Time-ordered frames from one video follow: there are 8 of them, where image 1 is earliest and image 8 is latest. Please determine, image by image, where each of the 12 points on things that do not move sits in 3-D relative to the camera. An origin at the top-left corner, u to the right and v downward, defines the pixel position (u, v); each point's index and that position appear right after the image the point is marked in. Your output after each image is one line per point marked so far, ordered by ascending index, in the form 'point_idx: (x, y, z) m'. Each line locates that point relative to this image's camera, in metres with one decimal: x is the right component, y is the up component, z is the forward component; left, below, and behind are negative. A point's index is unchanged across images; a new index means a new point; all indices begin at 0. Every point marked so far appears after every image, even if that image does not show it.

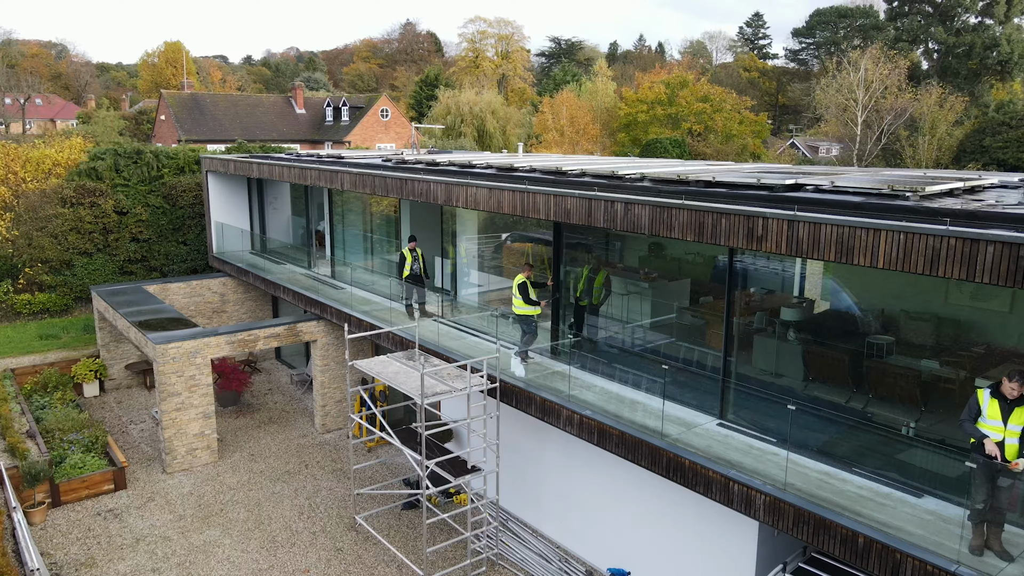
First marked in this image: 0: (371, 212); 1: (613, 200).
0: (-3.0, +1.6, +15.6) m
1: (+1.1, +0.9, +7.5) m
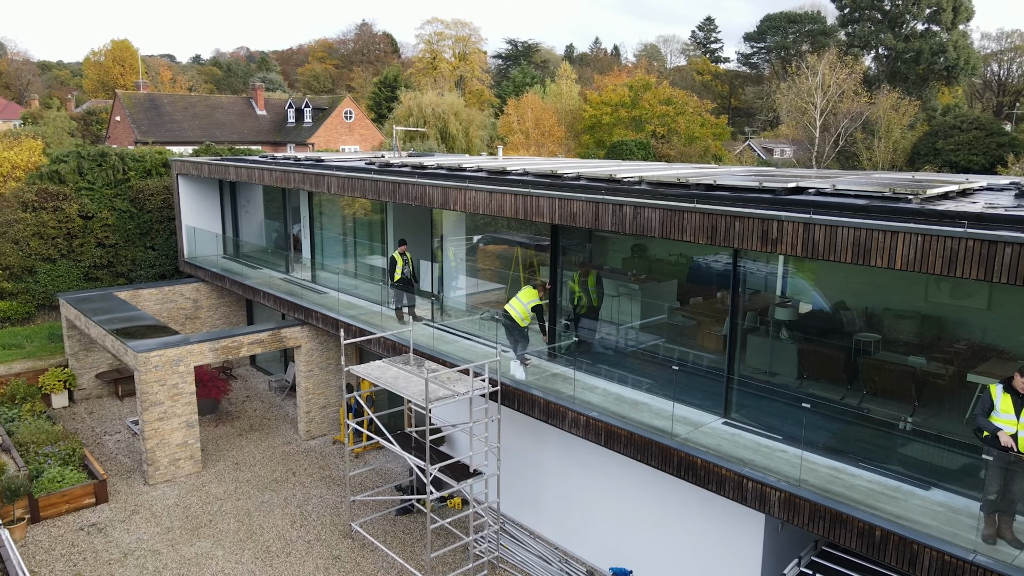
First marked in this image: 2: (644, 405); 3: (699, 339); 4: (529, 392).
0: (-3.4, +1.6, +15.4) m
1: (+1.2, +0.9, +7.6) m
2: (+1.5, -1.3, +8.4) m
3: (+2.3, -0.7, +9.7) m
4: (+0.2, -1.3, +9.4) m
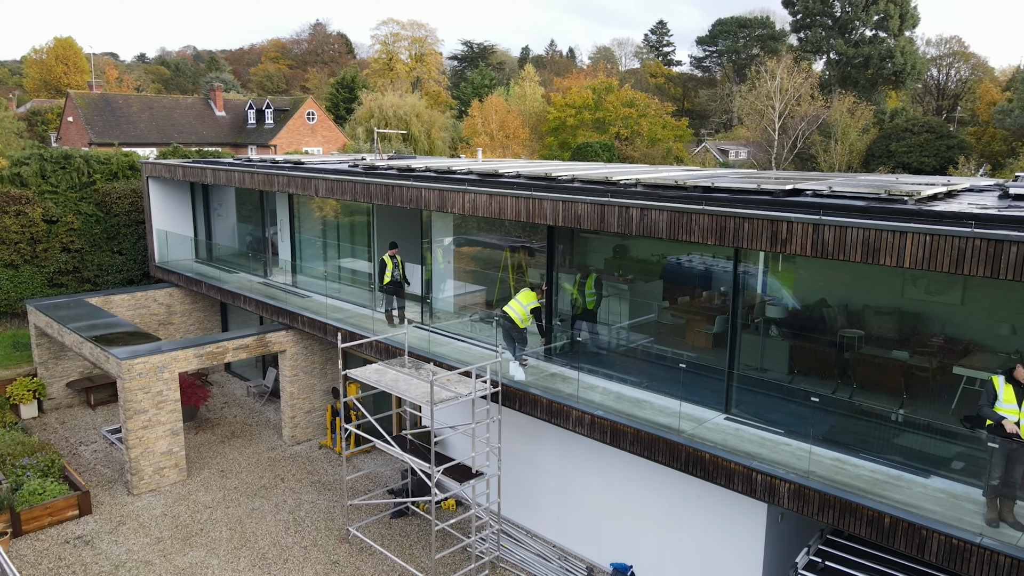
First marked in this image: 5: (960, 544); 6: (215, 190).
0: (-3.8, +1.5, +15.3) m
1: (+1.2, +0.9, +7.8) m
2: (+1.6, -1.3, +8.6) m
3: (+2.3, -0.6, +9.9) m
4: (+0.3, -1.3, +9.5) m
5: (+3.7, -2.1, +6.0) m
6: (-7.3, +2.4, +17.9) m
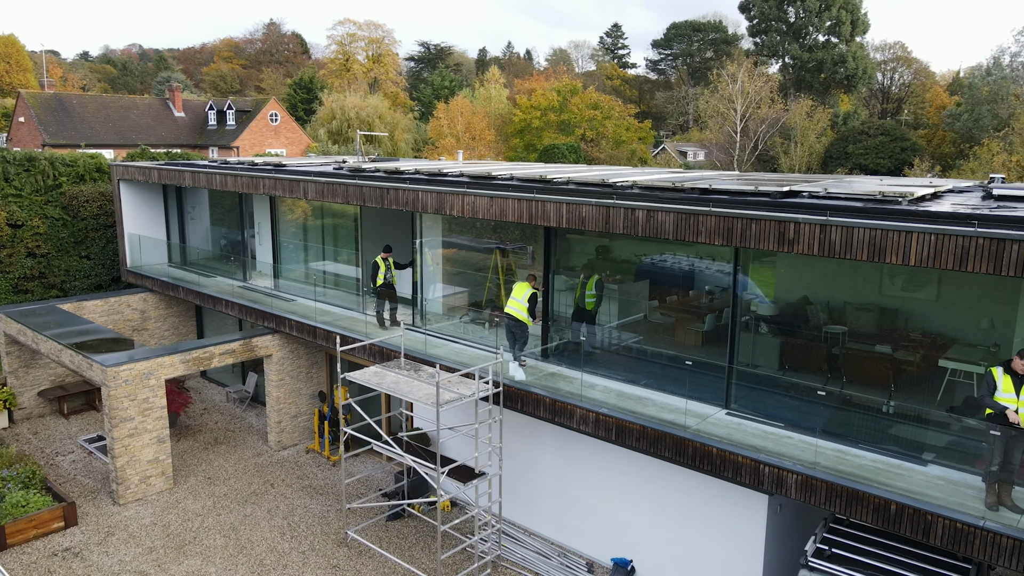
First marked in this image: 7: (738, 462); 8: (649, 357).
0: (-4.1, +1.4, +15.2) m
1: (+1.3, +0.9, +7.9) m
2: (+1.7, -1.3, +8.8) m
3: (+2.2, -0.6, +10.2) m
4: (+0.3, -1.4, +9.6) m
5: (+3.9, -2.1, +6.3) m
6: (-7.8, +2.3, +17.6) m
7: (+2.4, -1.8, +7.8) m
8: (+1.6, -0.8, +8.8) m
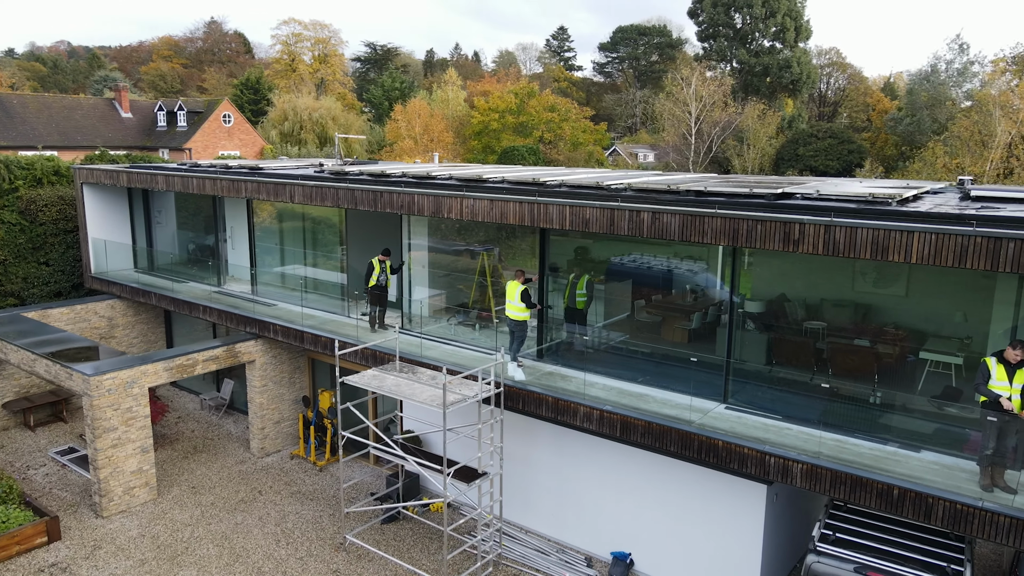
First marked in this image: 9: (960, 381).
0: (-4.5, +1.3, +15.0) m
1: (+1.4, +0.9, +8.2) m
2: (+1.7, -1.3, +9.0) m
3: (+2.2, -0.6, +10.5) m
4: (+0.3, -1.4, +9.8) m
5: (+4.1, -2.0, +6.7) m
6: (-8.4, +2.2, +17.2) m
7: (+2.5, -1.8, +8.1) m
8: (+1.6, -0.8, +9.1) m
9: (+5.0, -1.1, +8.3) m
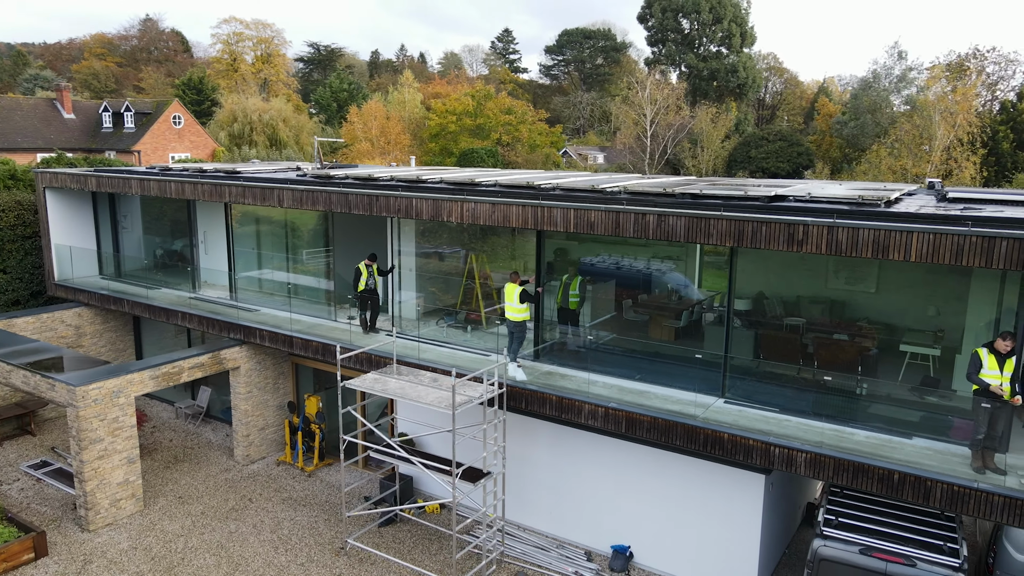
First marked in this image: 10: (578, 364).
0: (-4.9, +1.2, +14.8) m
1: (+1.5, +0.9, +8.5) m
2: (+1.8, -1.3, +9.3) m
3: (+2.1, -0.6, +10.8) m
4: (+0.3, -1.4, +10.0) m
5: (+4.4, -2.0, +7.2) m
6: (-8.9, +2.0, +16.7) m
7: (+2.7, -1.8, +8.4) m
8: (+1.7, -0.8, +9.4) m
9: (+5.1, -1.0, +8.8) m
10: (+0.9, -1.0, +9.8) m
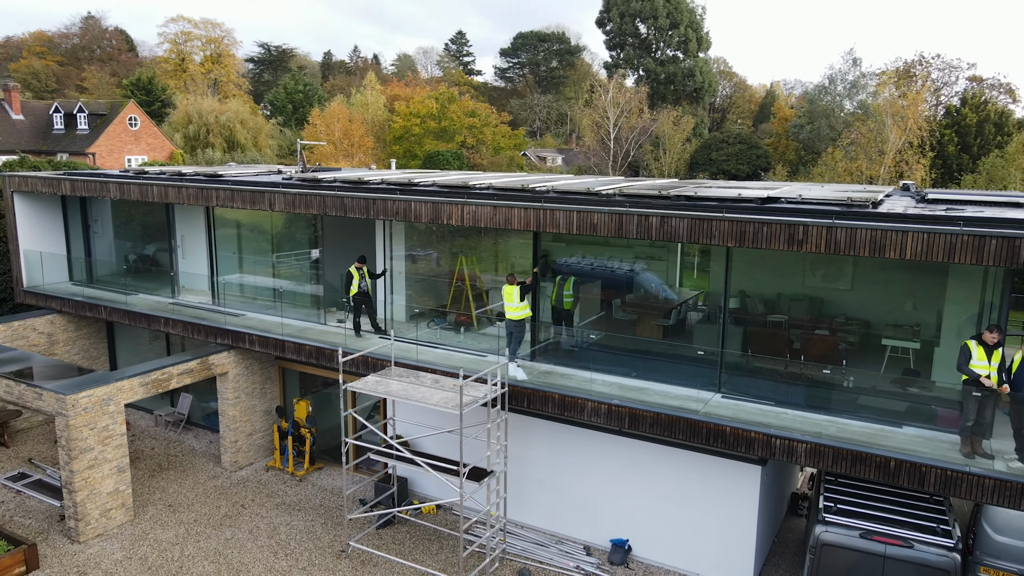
0: (-5.2, +1.2, +14.7) m
1: (+1.6, +0.9, +8.7) m
2: (+1.8, -1.3, +9.6) m
3: (+2.1, -0.6, +11.1) m
4: (+0.3, -1.4, +10.1) m
5: (+4.5, -1.9, +7.6) m
6: (-9.4, +1.9, +16.3) m
7: (+2.8, -1.8, +8.7) m
8: (+1.7, -0.8, +9.6) m
9: (+5.2, -1.0, +9.3) m
10: (+0.9, -1.0, +10.0) m
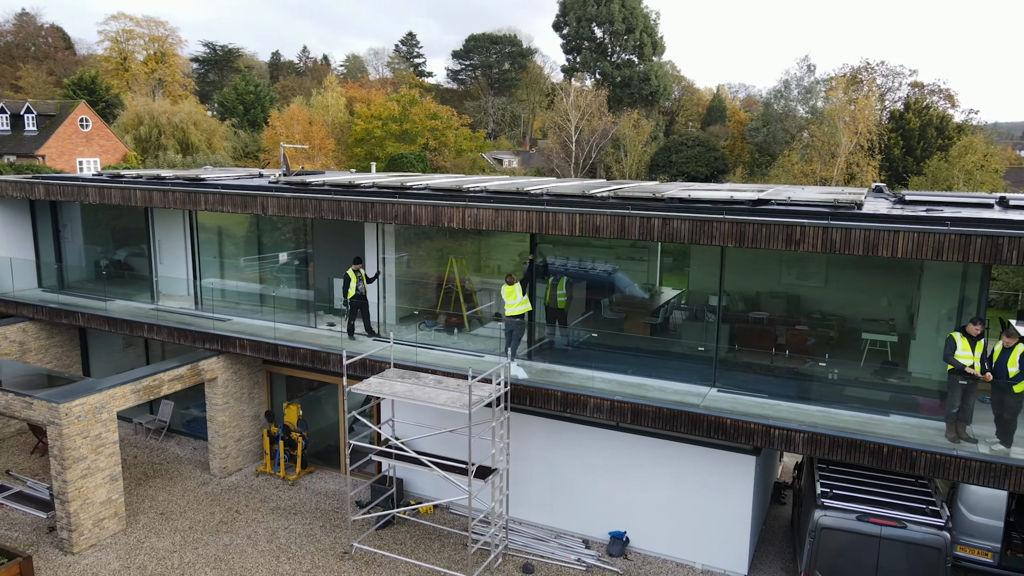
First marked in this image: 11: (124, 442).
0: (-5.5, +1.1, +14.6) m
1: (+1.7, +0.9, +9.1) m
2: (+1.9, -1.3, +10.0) m
3: (+2.0, -0.6, +11.4) m
4: (+0.3, -1.4, +10.4) m
5: (+4.7, -1.9, +8.1) m
6: (-9.8, +1.7, +15.9) m
7: (+2.9, -1.8, +9.2) m
8: (+1.8, -0.8, +10.0) m
9: (+5.2, -0.9, +9.9) m
10: (+0.9, -1.0, +10.3) m
11: (-7.6, -3.0, +14.3) m
